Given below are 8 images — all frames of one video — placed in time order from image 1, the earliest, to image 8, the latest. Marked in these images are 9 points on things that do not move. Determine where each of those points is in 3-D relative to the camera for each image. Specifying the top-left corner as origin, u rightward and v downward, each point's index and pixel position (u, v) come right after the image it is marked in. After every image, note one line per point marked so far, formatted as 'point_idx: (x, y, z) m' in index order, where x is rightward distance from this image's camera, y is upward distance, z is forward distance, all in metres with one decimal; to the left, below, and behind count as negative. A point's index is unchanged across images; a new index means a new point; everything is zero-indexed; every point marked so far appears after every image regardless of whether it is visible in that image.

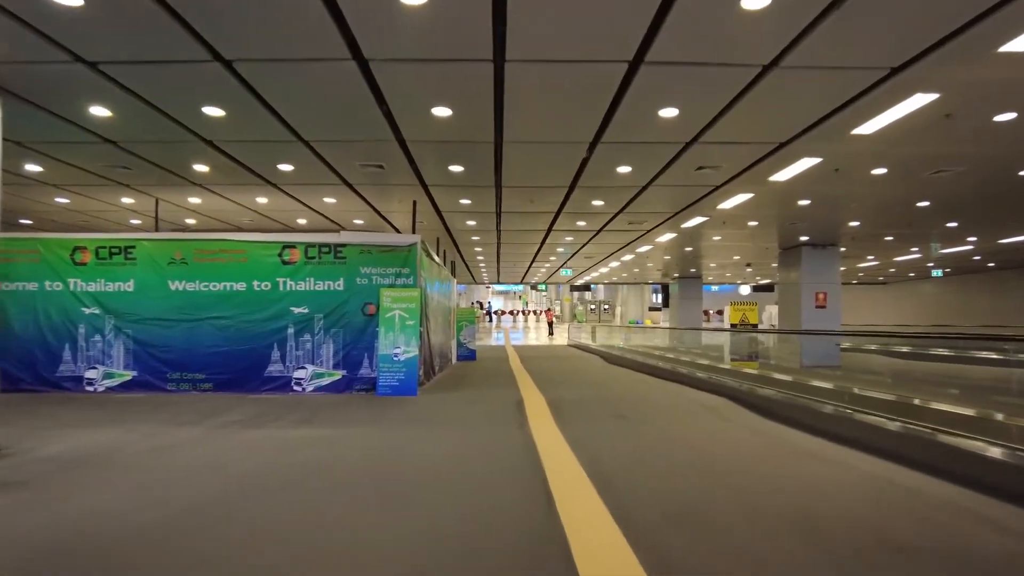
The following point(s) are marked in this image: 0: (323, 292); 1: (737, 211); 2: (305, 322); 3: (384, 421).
0: (-2.4, -0.1, +8.4) m
1: (+3.5, +1.2, +10.2) m
2: (-2.7, -0.4, +8.4) m
3: (-1.3, -1.4, +6.7) m
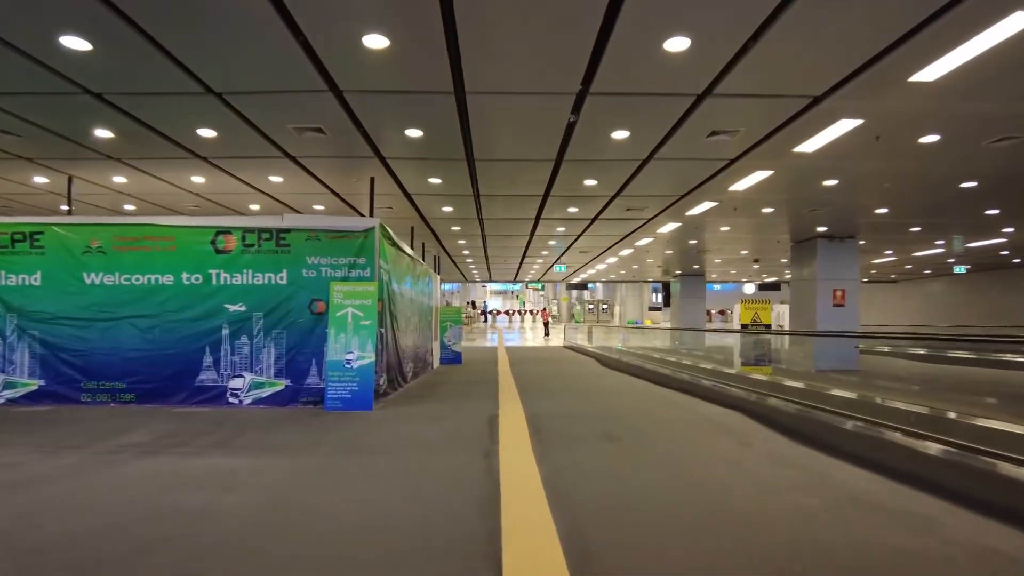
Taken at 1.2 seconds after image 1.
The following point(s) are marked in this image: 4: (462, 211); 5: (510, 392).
0: (-2.7, 0.0, +7.1) m
1: (+3.3, +1.3, +8.9) m
2: (-2.9, -0.4, +7.1) m
3: (-1.6, -1.3, +5.4) m
4: (-0.9, +1.2, +10.4) m
5: (0.0, -1.5, +8.9) m
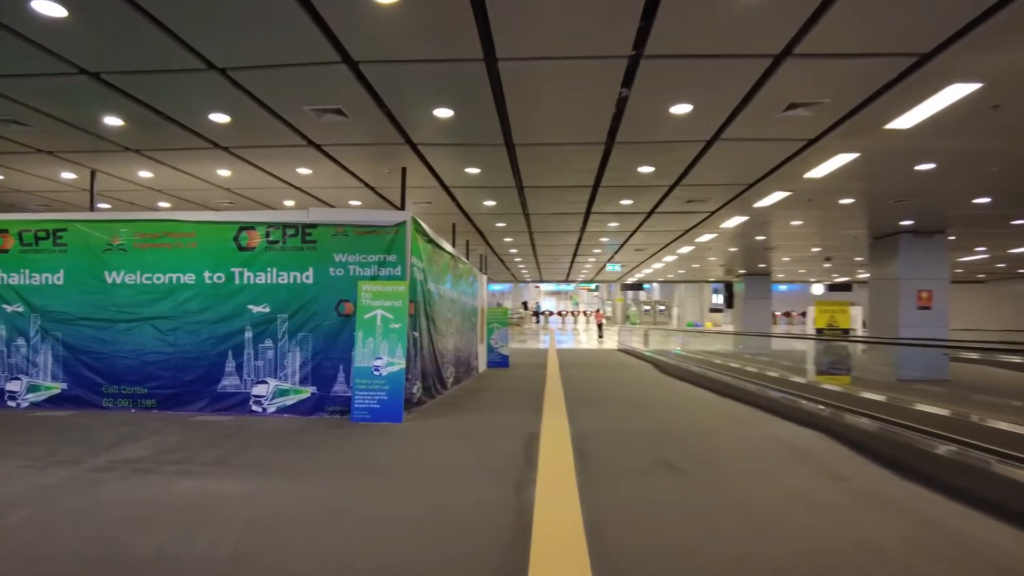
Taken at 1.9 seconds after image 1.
0: (-2.3, 0.0, +6.6) m
1: (+3.9, +1.3, +7.9) m
2: (-2.5, -0.4, +6.6) m
3: (-1.3, -1.3, +4.8) m
4: (-0.1, +1.2, +9.7) m
5: (+0.5, -1.5, +8.1) m
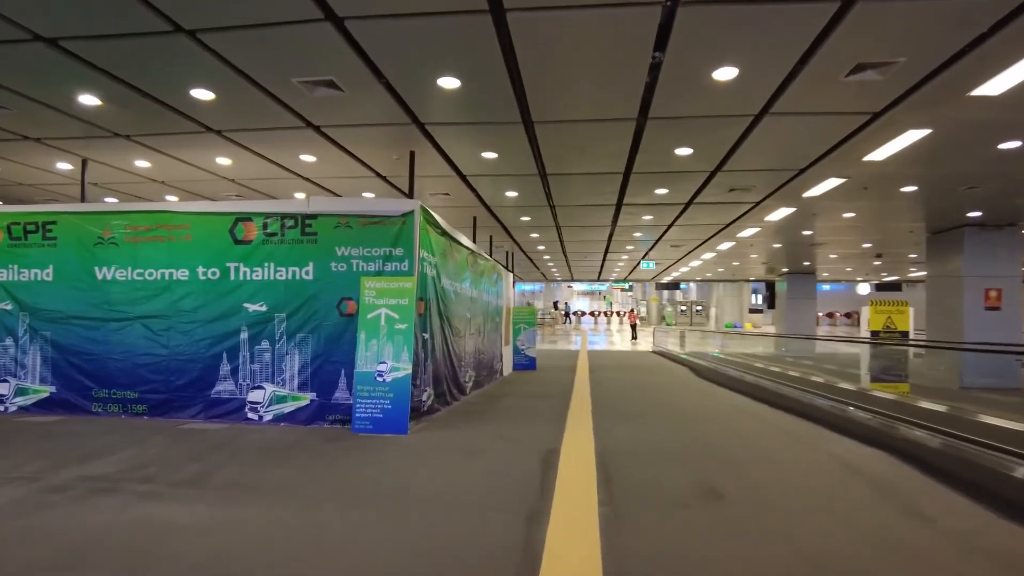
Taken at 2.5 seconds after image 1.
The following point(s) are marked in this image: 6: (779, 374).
0: (-2.1, 0.0, +6.0) m
1: (+4.1, +1.3, +7.0) m
2: (-2.3, -0.3, +6.1) m
3: (-1.2, -1.3, +4.2) m
4: (+0.2, +1.3, +9.0) m
5: (+0.8, -1.5, +7.4) m
6: (+5.8, -1.8, +14.1) m
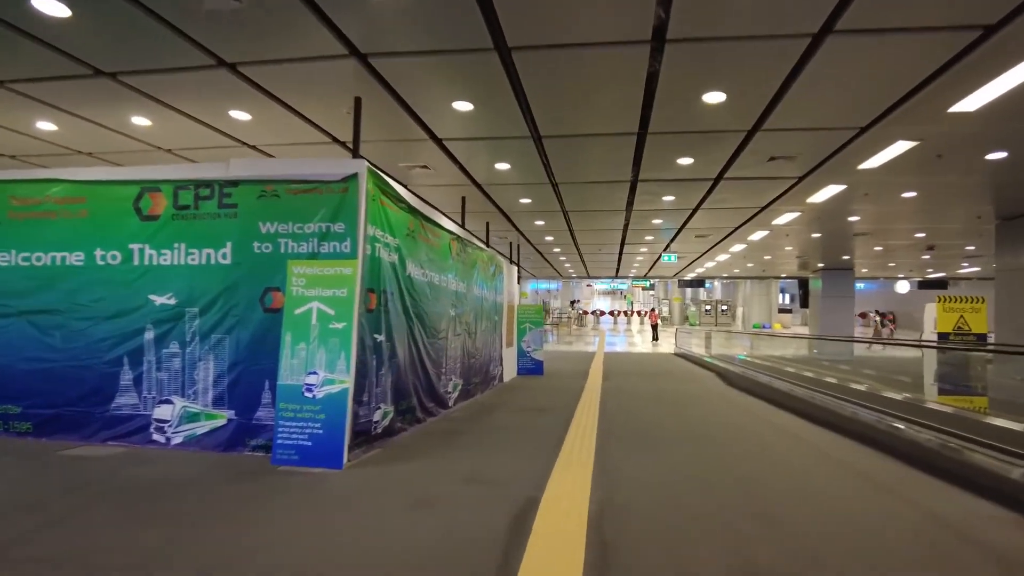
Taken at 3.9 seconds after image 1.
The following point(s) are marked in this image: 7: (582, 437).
0: (-2.2, +0.1, +4.7) m
1: (+4.0, +1.4, +5.5) m
2: (-2.5, -0.3, +4.8) m
3: (-1.5, -1.2, +2.8) m
4: (+0.1, +1.4, +7.6) m
5: (+0.7, -1.4, +6.0) m
6: (+5.9, -1.8, +12.5) m
7: (+0.7, -1.4, +6.3) m
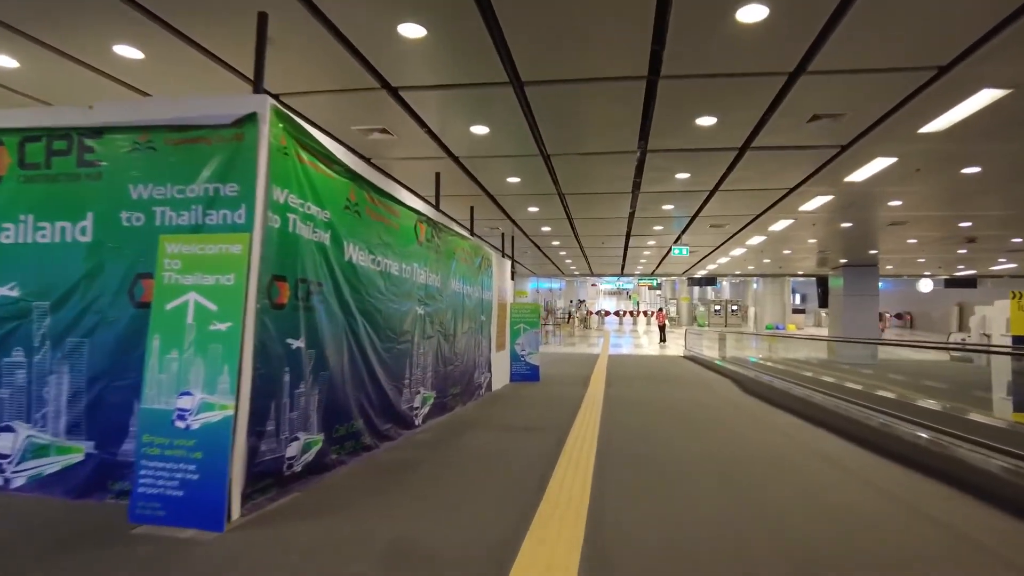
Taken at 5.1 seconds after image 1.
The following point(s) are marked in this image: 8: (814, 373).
0: (-2.4, +0.2, +3.5) m
1: (+3.8, +1.5, +4.2) m
2: (-2.7, -0.2, +3.5) m
3: (-1.7, -1.1, +1.6) m
4: (0.0, +1.4, +6.4) m
5: (+0.5, -1.3, +4.7) m
6: (+5.7, -1.7, +11.2) m
7: (+0.5, -1.3, +5.0) m
8: (+5.9, -1.6, +12.6) m
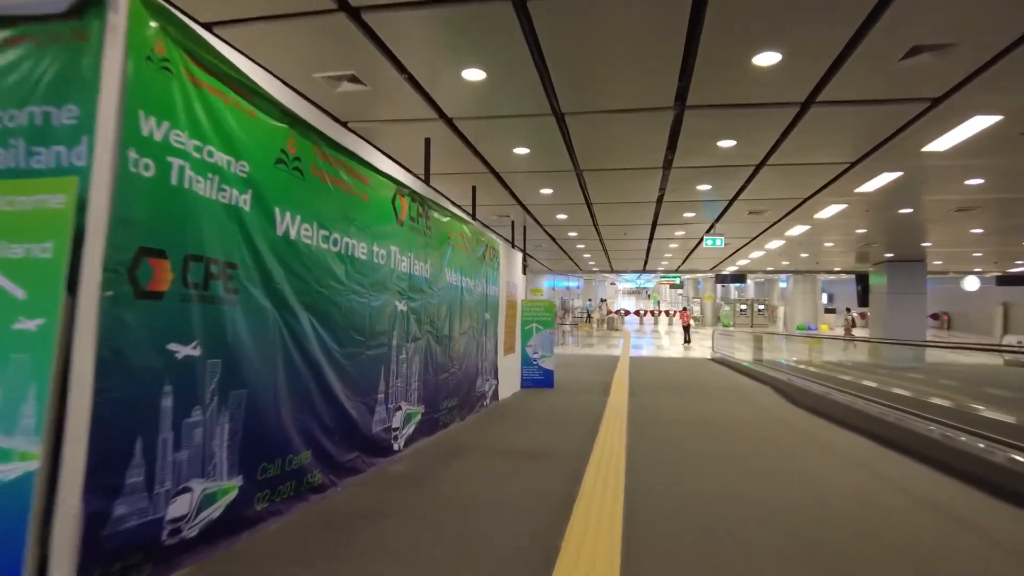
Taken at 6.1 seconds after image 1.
0: (-2.5, +0.3, +2.4) m
1: (+3.8, +1.5, +2.9) m
2: (-2.7, -0.1, +2.4) m
3: (-1.7, -1.0, +0.5) m
4: (0.0, +1.5, +5.2) m
5: (+0.5, -1.2, +3.6) m
6: (+5.9, -1.6, +9.8) m
7: (+0.5, -1.2, +3.8) m
8: (+6.1, -1.6, +11.3) m
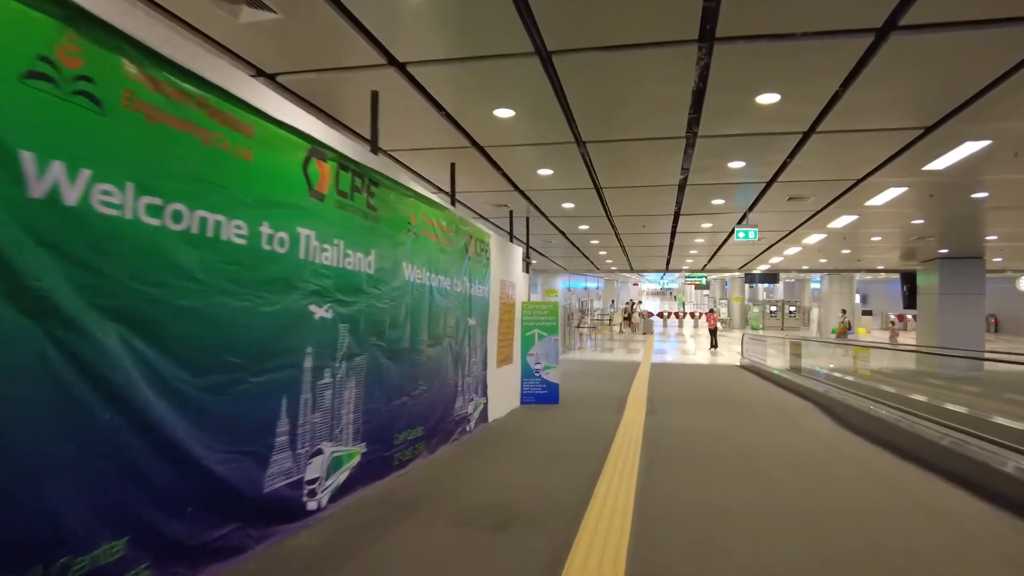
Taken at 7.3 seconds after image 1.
0: (-2.7, +0.3, +1.2) m
1: (+3.5, +1.5, +1.6) m
2: (-3.0, -0.1, +1.3) m
3: (-2.1, -1.0, -0.7) m
4: (-0.2, +1.5, +4.0) m
5: (+0.3, -1.2, +2.3) m
6: (+5.9, -1.6, +8.4) m
7: (+0.3, -1.2, +2.5) m
8: (+6.2, -1.6, +9.8) m
